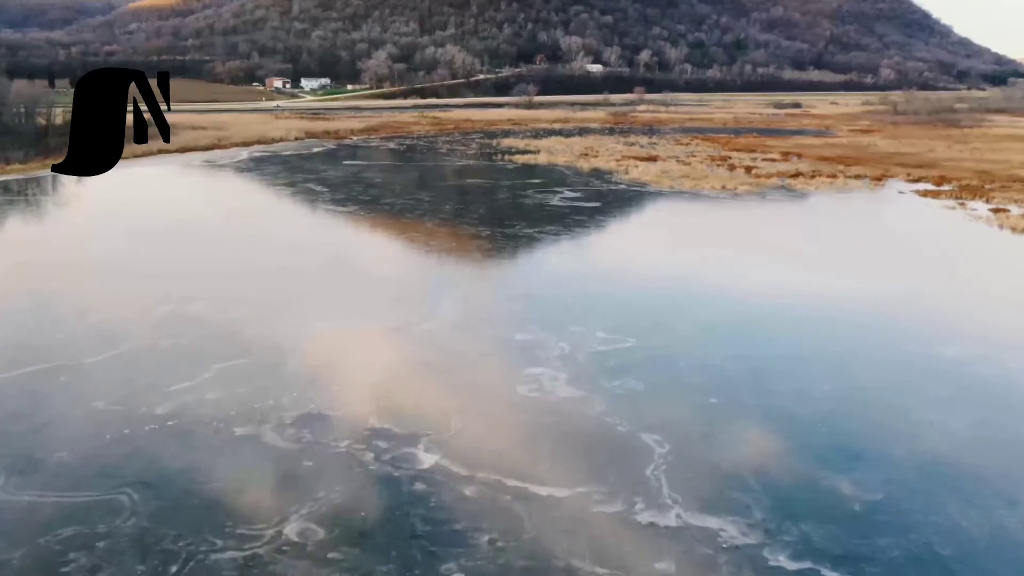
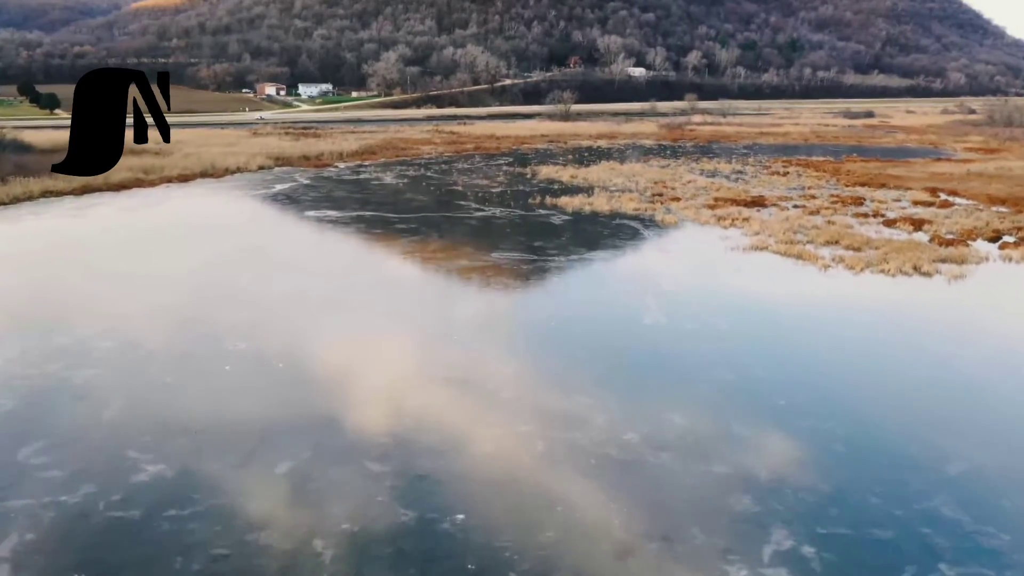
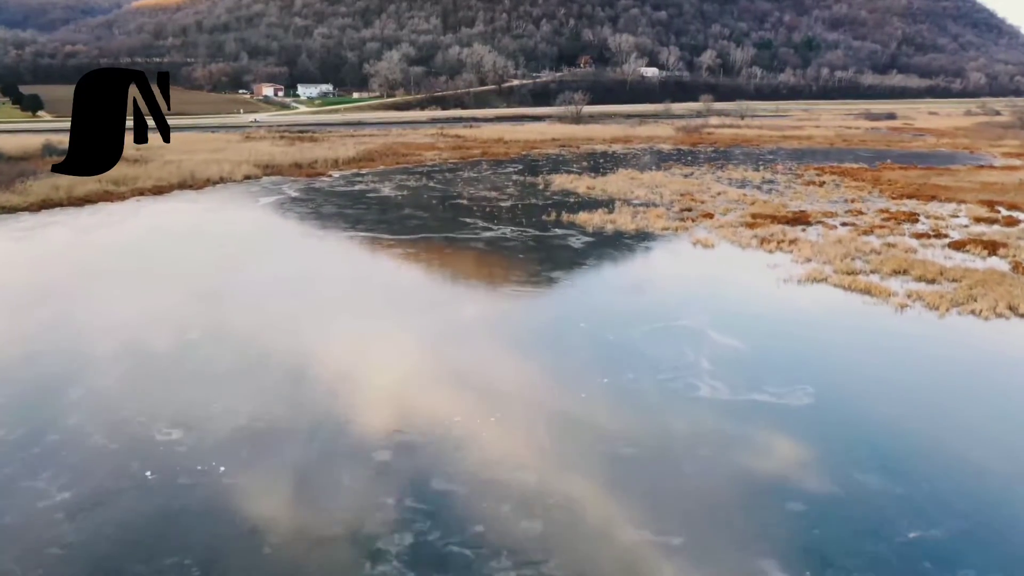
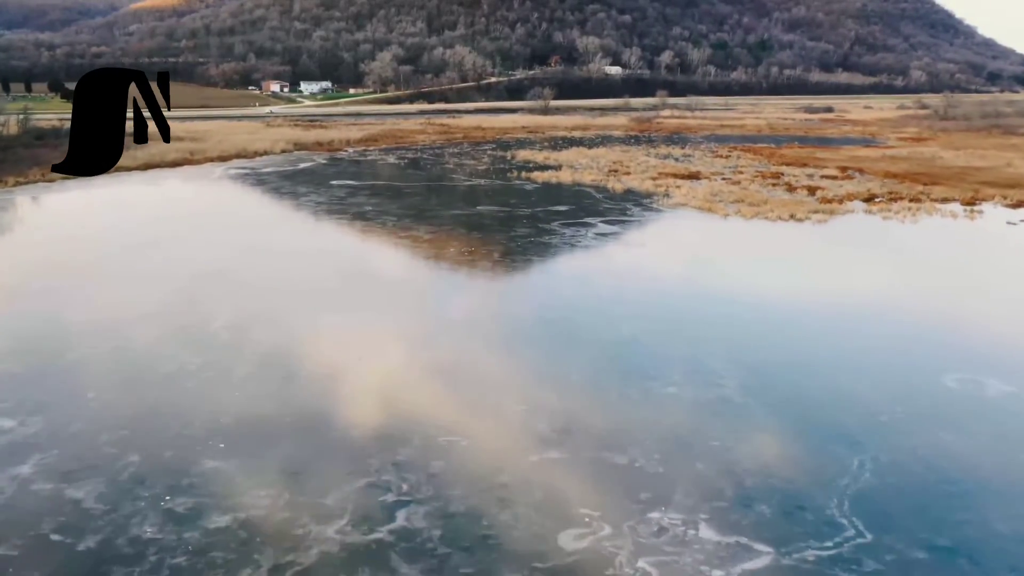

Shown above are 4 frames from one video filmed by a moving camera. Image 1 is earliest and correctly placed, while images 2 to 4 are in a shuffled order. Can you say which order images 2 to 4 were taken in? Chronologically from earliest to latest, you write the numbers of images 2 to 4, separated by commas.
4, 2, 3
